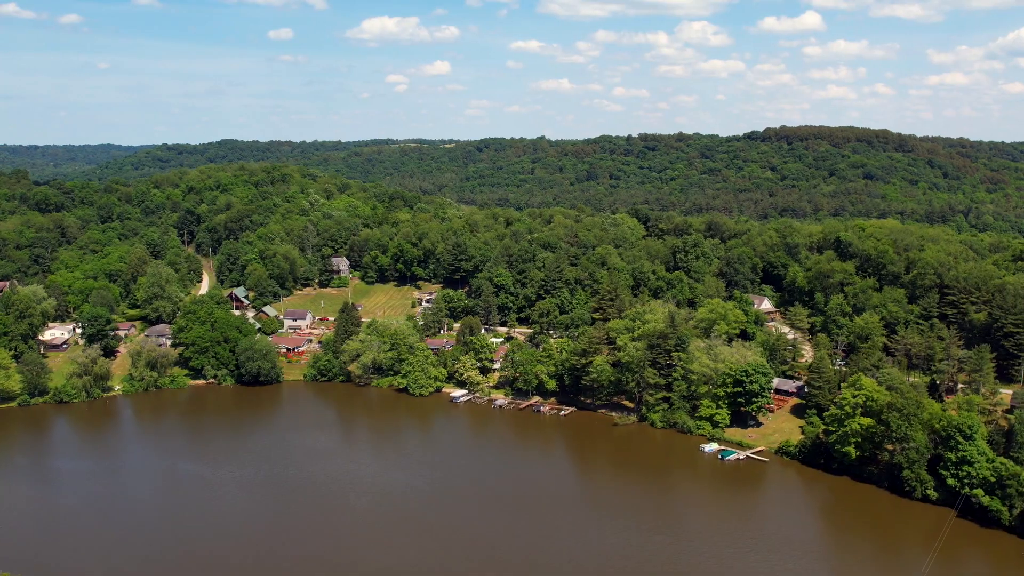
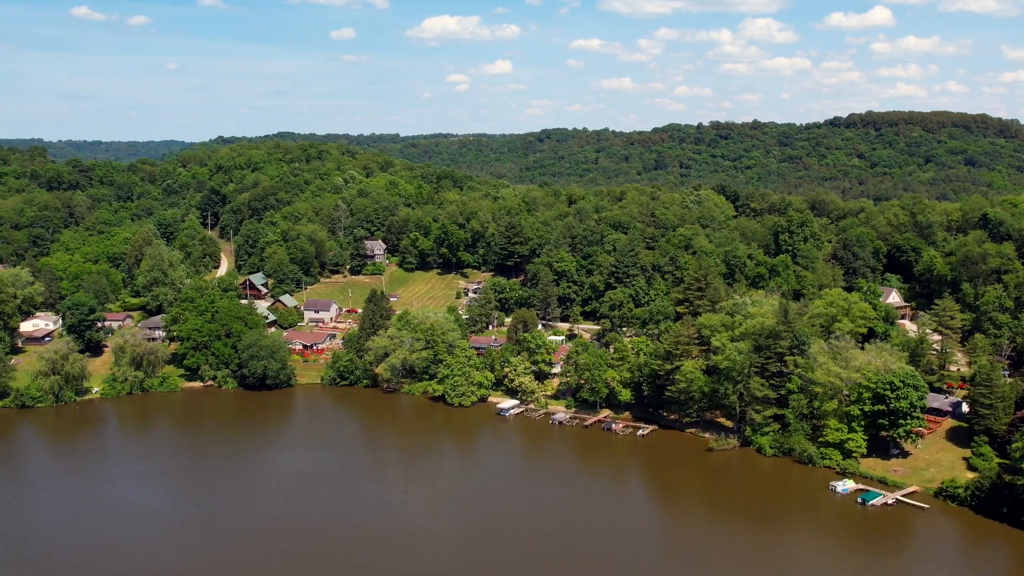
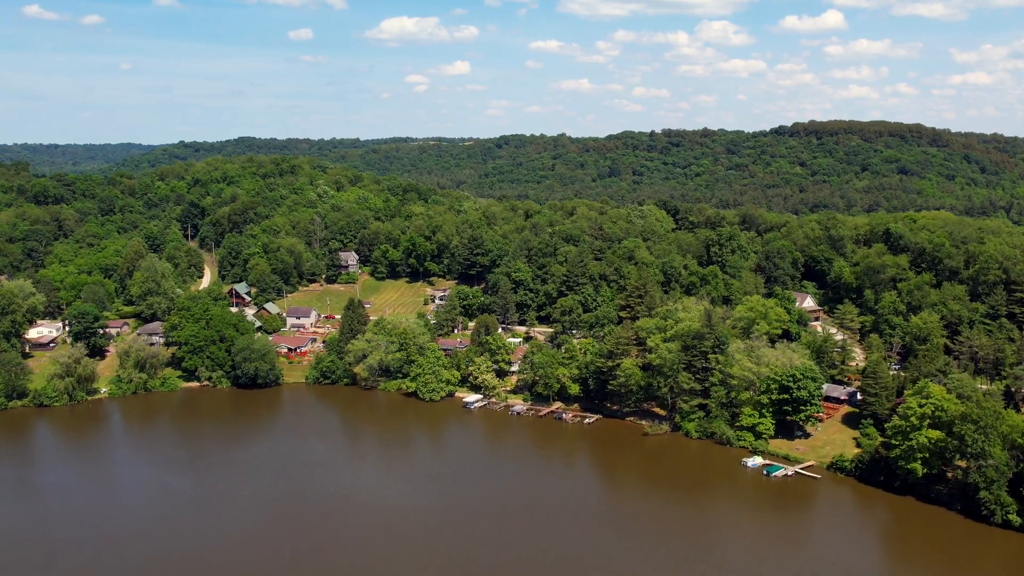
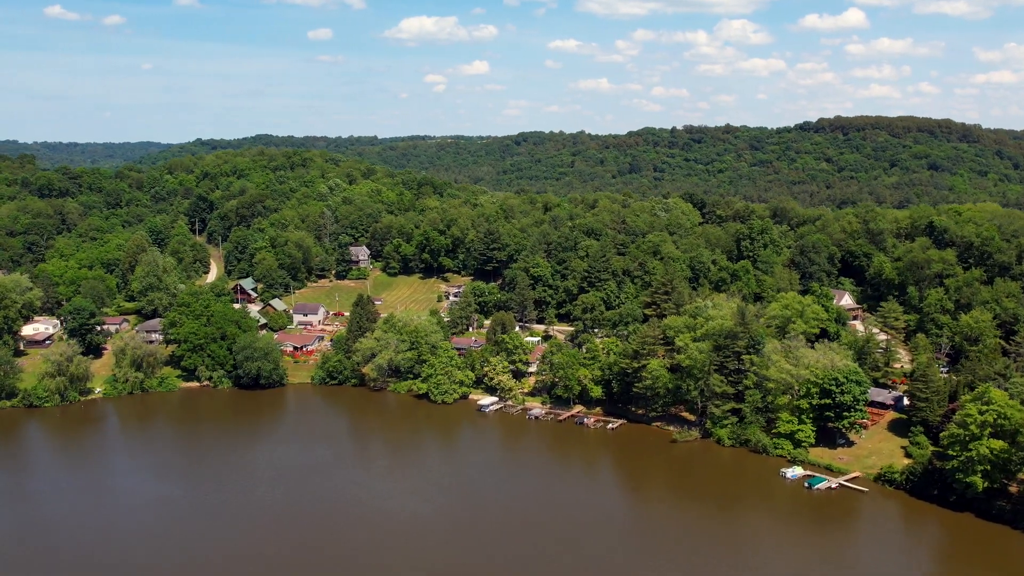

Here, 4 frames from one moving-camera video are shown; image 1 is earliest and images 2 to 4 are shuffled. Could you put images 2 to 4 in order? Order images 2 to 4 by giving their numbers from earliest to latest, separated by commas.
3, 4, 2
